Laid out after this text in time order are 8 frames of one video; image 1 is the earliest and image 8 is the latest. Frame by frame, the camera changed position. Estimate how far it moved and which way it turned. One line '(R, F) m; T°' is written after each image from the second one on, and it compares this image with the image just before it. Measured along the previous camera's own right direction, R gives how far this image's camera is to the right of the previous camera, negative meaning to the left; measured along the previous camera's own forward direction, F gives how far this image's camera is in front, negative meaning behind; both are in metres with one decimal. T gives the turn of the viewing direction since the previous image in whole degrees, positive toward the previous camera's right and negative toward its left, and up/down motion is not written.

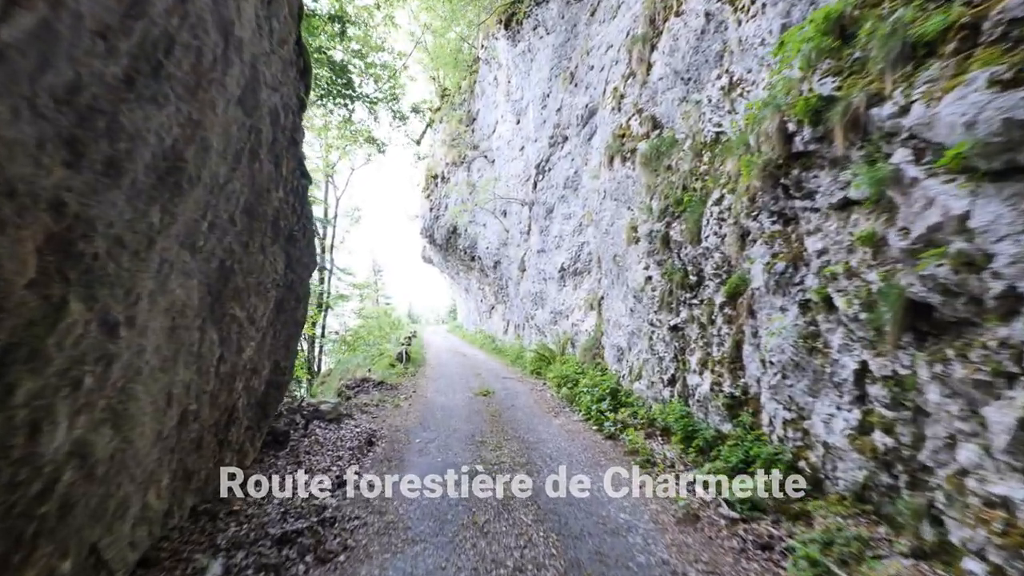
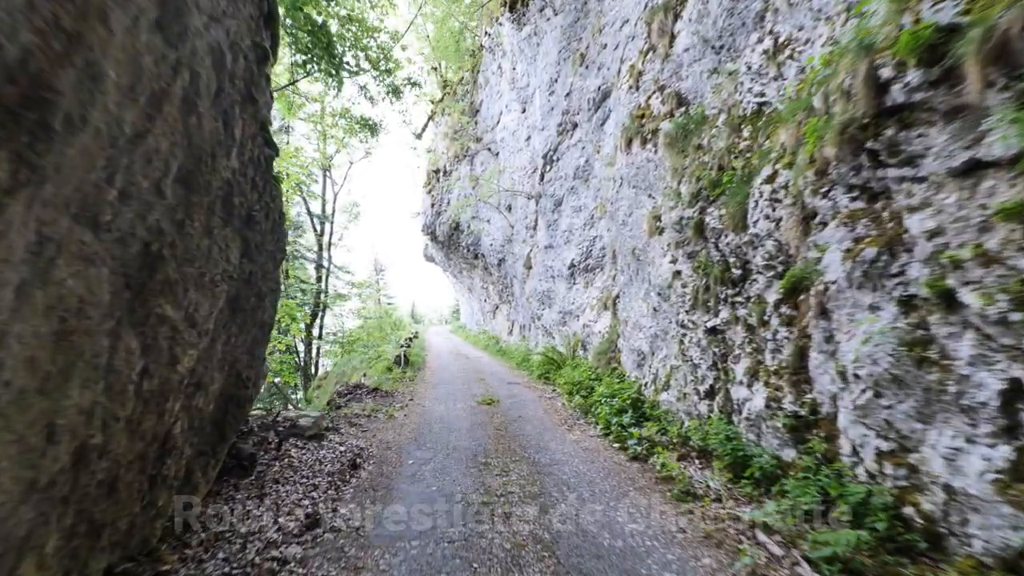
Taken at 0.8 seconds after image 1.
(-0.1, +1.1) m; 0°
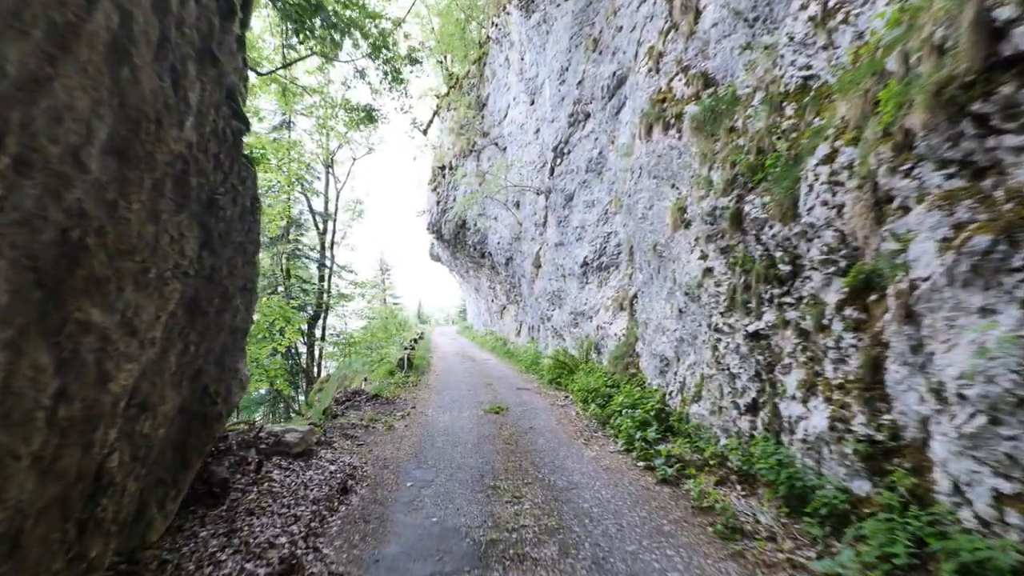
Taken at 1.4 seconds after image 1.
(-0.1, +0.8) m; -1°
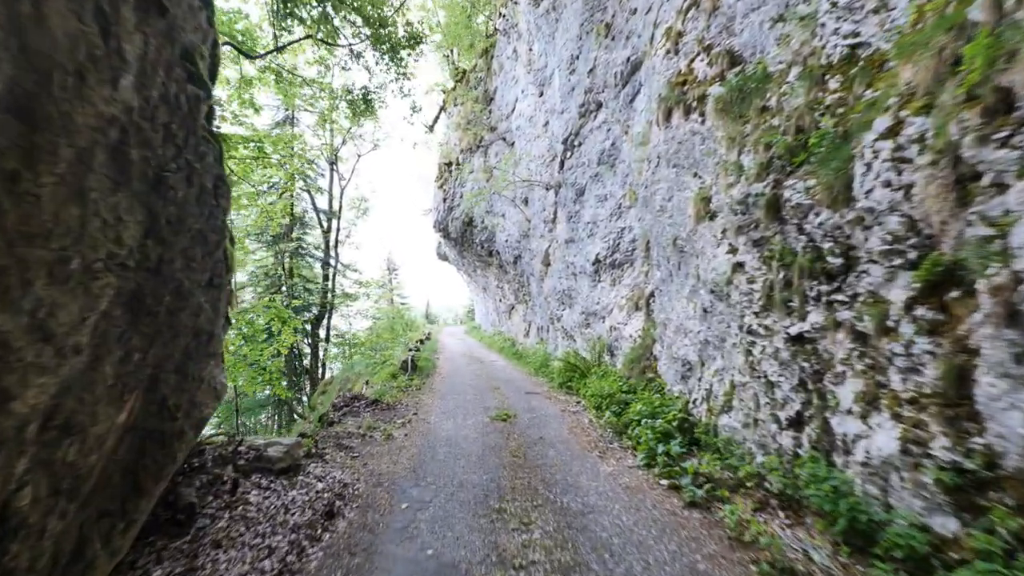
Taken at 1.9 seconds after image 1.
(0.0, +0.6) m; -1°
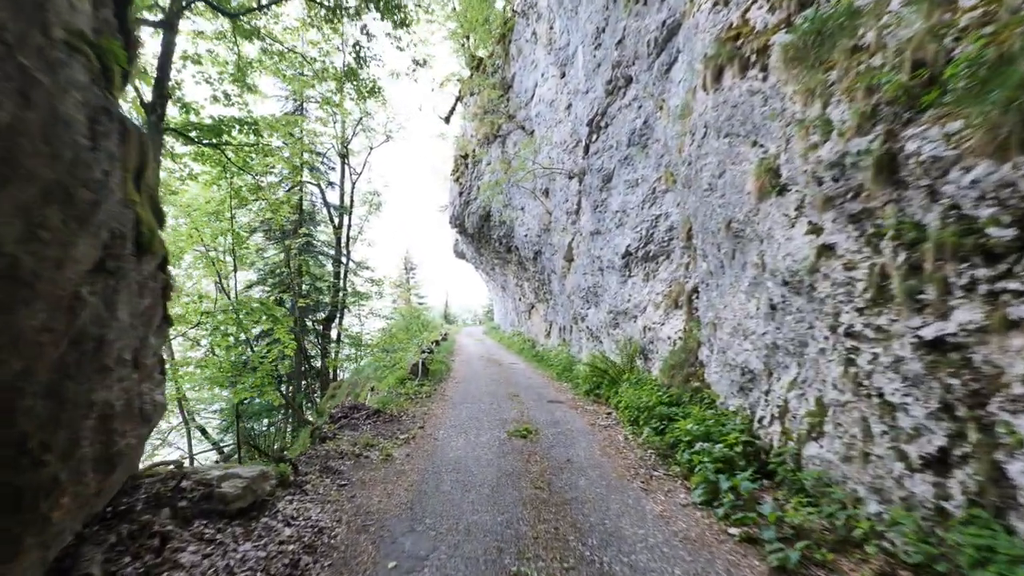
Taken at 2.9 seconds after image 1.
(0.0, +1.3) m; -2°
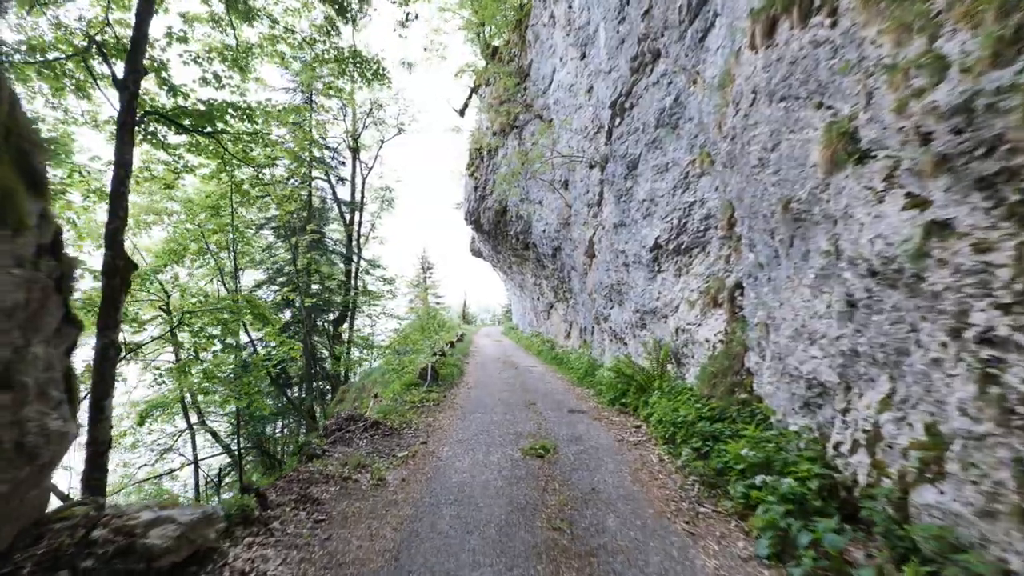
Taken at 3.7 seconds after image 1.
(+0.1, +1.0) m; -2°
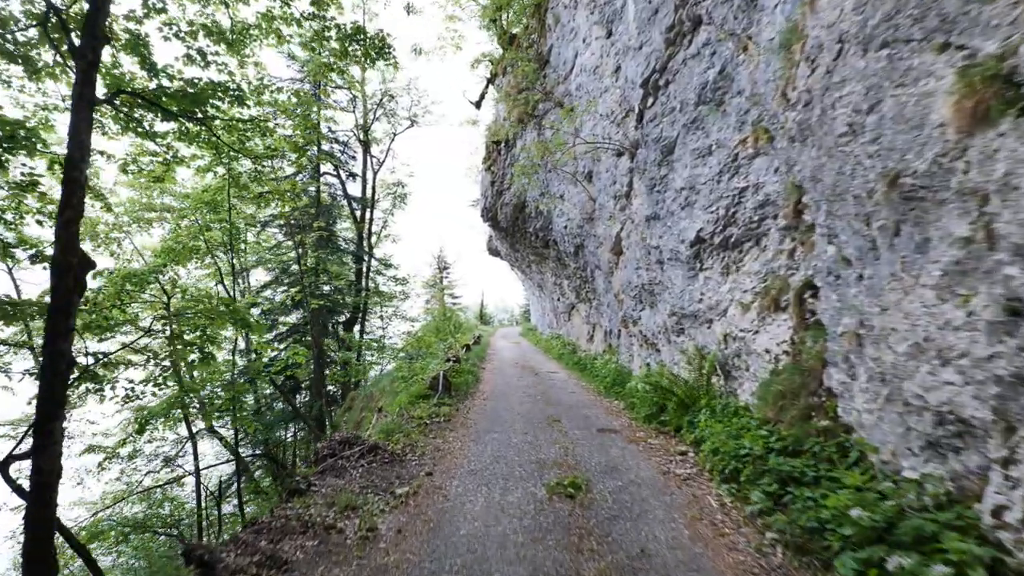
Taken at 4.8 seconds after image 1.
(-0.1, +1.2) m; -2°
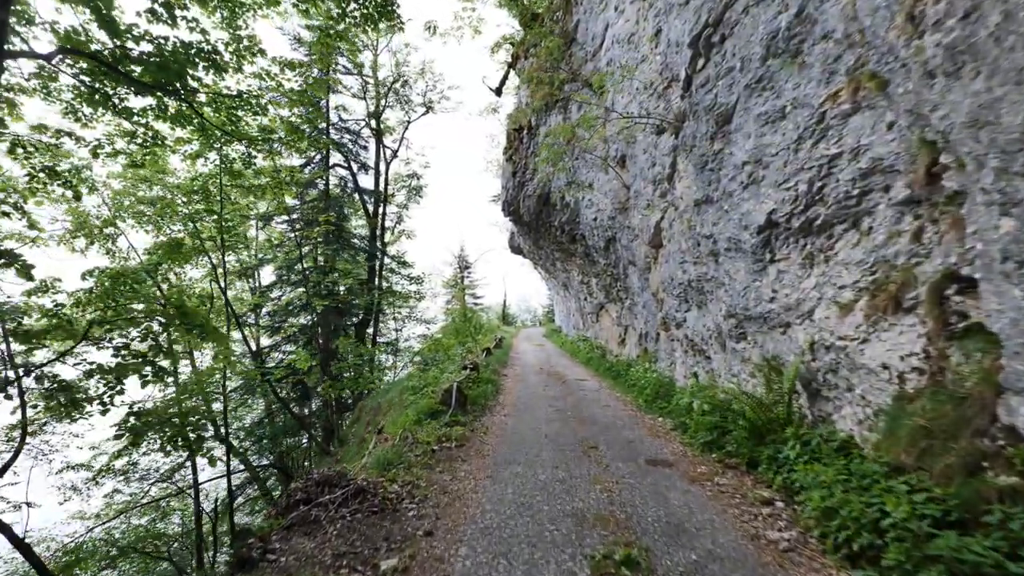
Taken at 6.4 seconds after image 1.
(-0.1, +1.6) m; -3°
